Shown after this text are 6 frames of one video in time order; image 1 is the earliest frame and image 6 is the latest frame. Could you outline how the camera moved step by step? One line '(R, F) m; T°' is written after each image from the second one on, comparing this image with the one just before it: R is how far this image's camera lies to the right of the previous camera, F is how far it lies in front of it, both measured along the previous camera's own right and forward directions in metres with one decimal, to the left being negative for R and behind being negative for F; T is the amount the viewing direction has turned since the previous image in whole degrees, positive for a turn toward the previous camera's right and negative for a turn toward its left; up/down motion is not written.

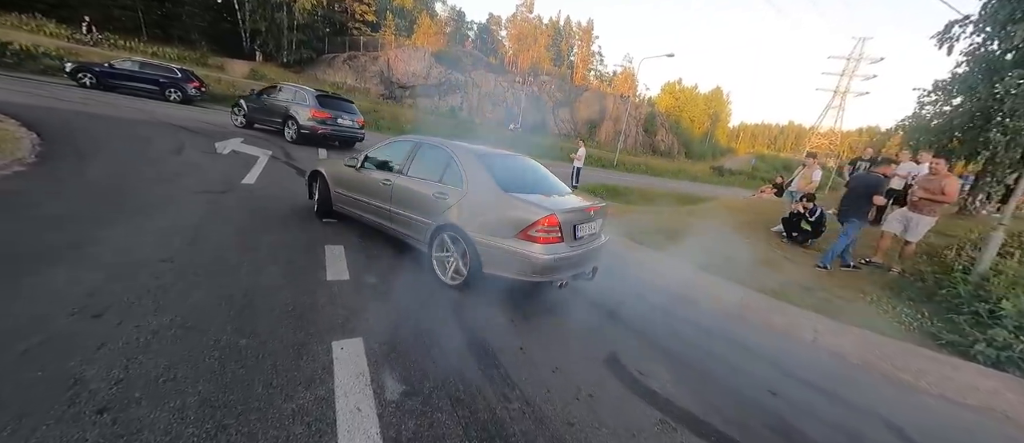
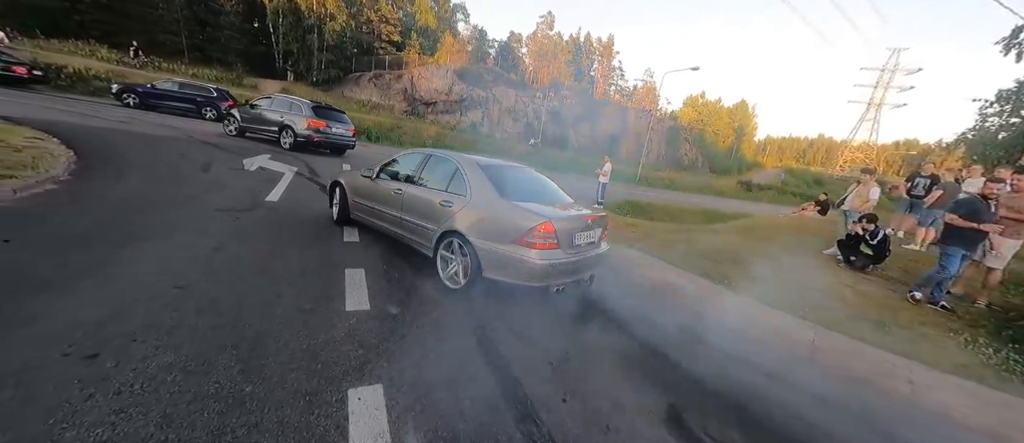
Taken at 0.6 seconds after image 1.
(-0.1, +0.4) m; -3°
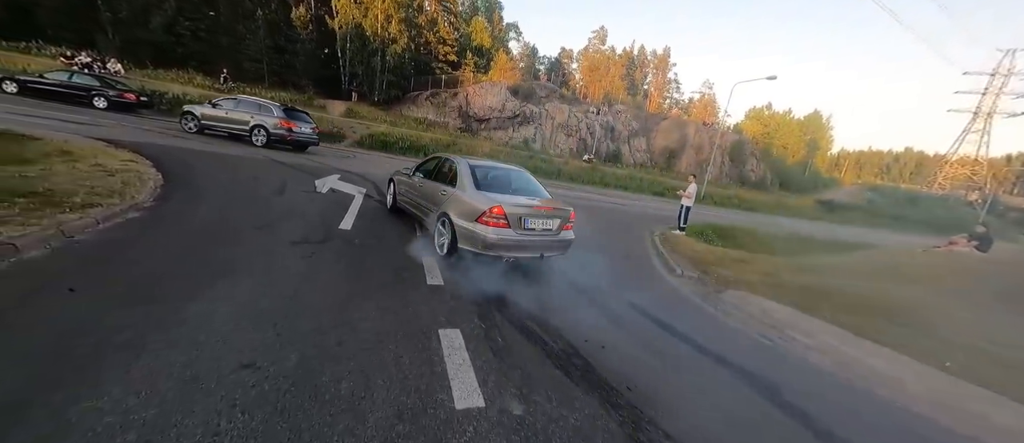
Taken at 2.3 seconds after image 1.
(-0.8, +0.9) m; -7°
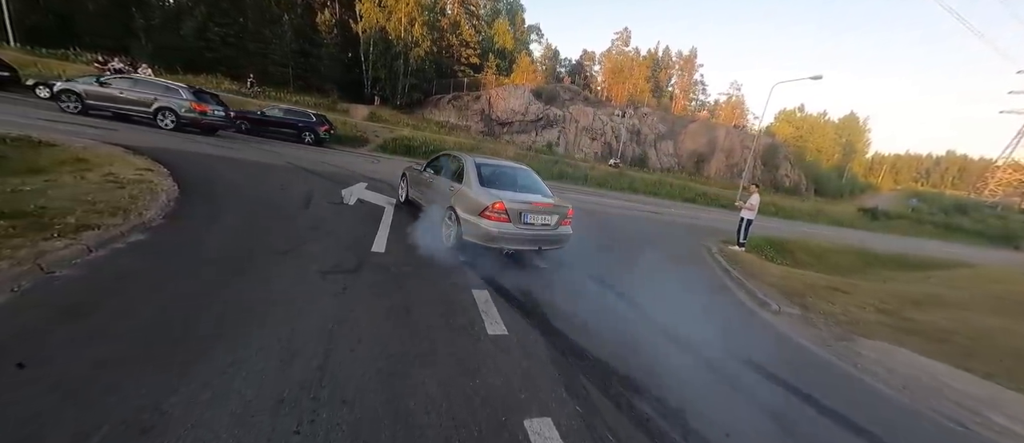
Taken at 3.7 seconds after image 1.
(-0.7, +1.0) m; -3°
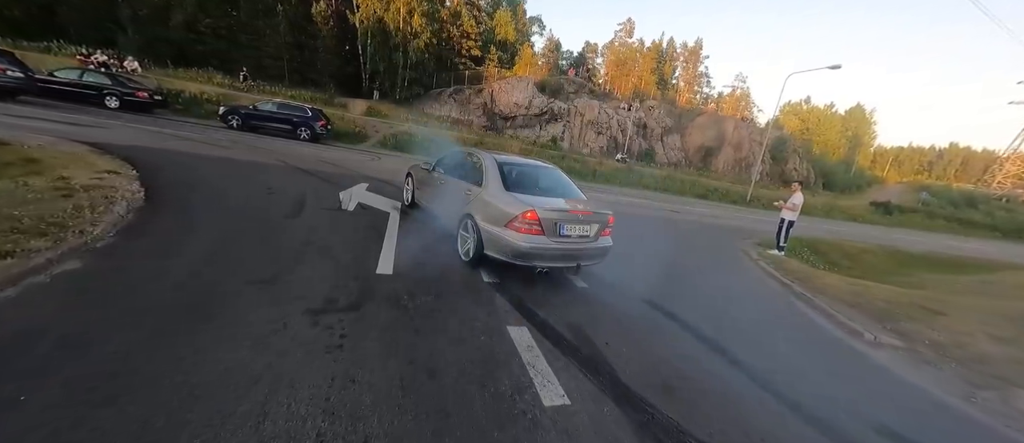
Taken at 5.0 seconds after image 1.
(-0.5, +1.1) m; 0°
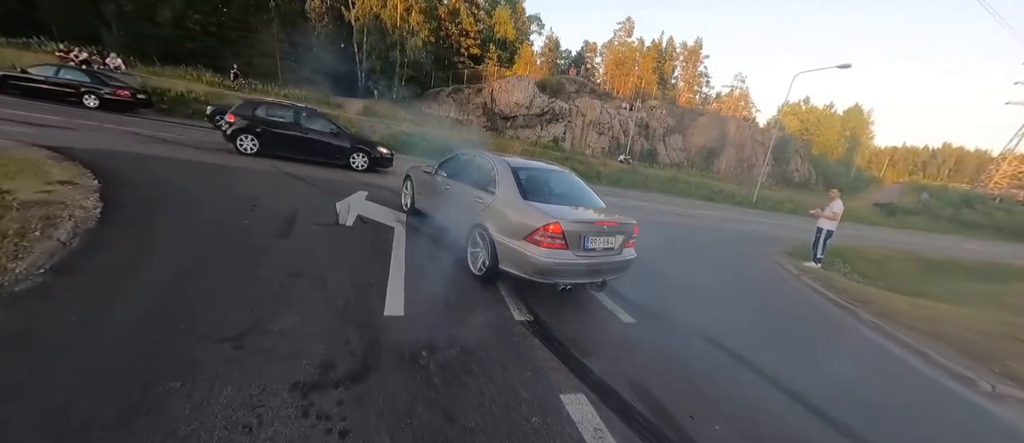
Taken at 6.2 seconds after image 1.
(-0.4, +0.9) m; +1°
